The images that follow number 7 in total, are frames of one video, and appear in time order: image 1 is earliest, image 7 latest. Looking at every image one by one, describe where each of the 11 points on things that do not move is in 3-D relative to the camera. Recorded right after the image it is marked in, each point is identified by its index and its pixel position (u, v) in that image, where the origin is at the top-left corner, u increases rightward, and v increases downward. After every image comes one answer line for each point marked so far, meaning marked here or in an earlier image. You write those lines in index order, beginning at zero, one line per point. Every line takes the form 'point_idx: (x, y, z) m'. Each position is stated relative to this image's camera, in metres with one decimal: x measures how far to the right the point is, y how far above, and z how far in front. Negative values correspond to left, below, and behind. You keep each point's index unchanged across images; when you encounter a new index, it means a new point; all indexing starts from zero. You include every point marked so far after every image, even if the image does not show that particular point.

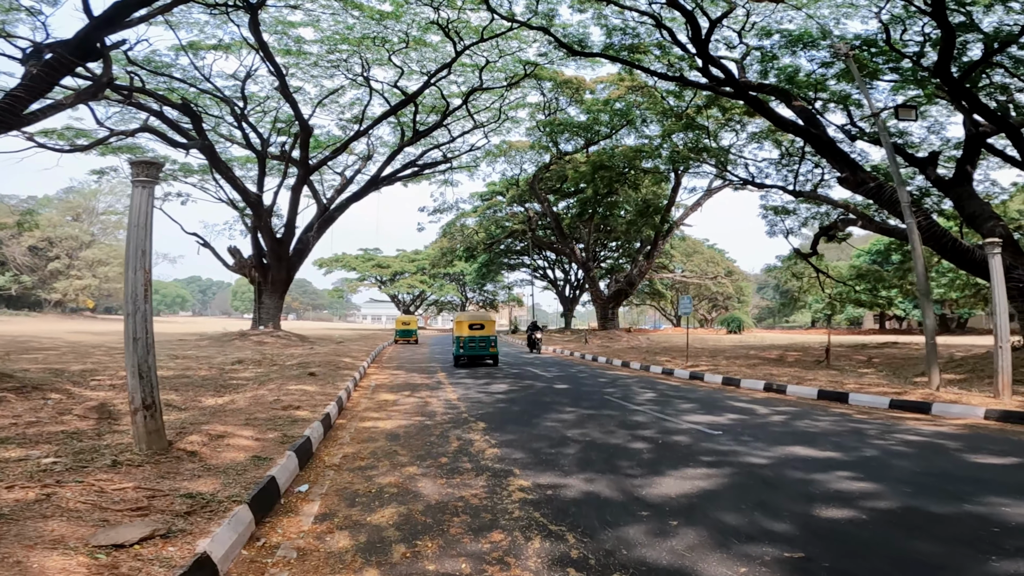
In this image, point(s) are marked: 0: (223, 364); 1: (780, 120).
0: (-6.5, -1.7, +12.3) m
1: (+6.7, +4.0, +13.7) m
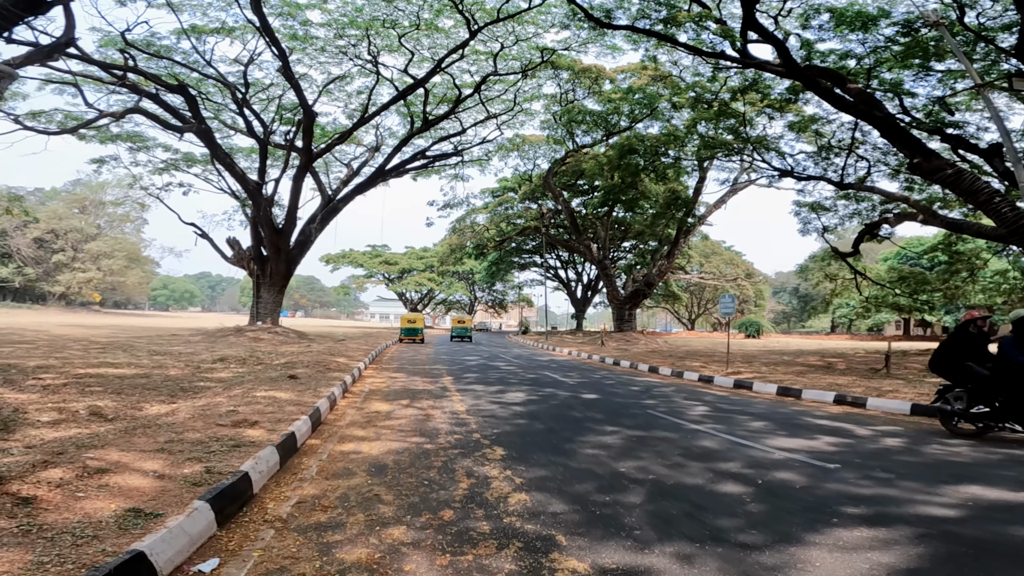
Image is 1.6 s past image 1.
0: (-6.2, -1.5, +10.9) m
1: (+7.2, +4.0, +12.1) m
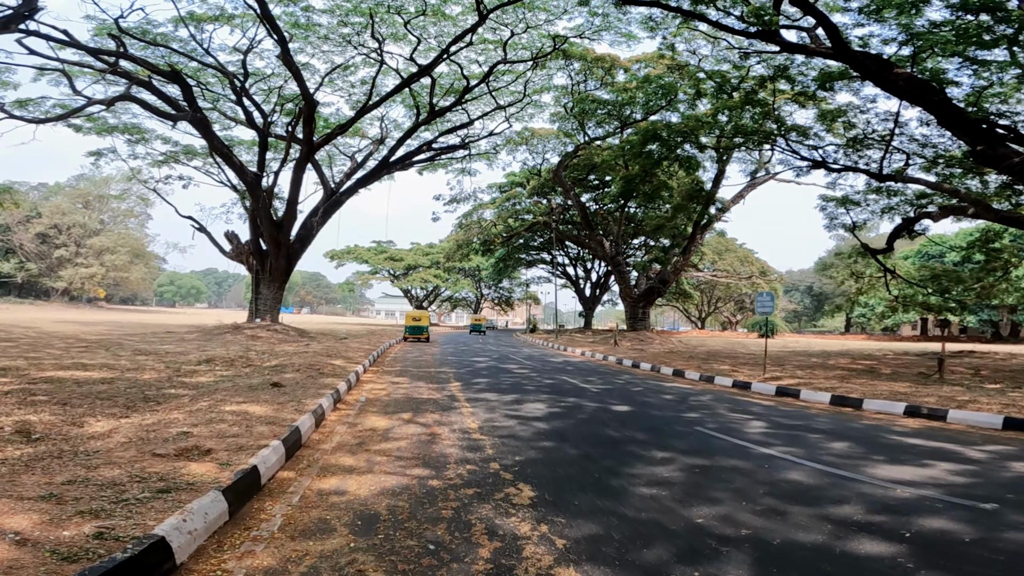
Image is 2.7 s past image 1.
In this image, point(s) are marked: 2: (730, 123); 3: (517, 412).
0: (-5.9, -1.4, +9.9) m
1: (+7.4, +4.0, +11.0) m
2: (+7.2, +5.4, +18.3) m
3: (+0.1, -1.4, +6.3) m
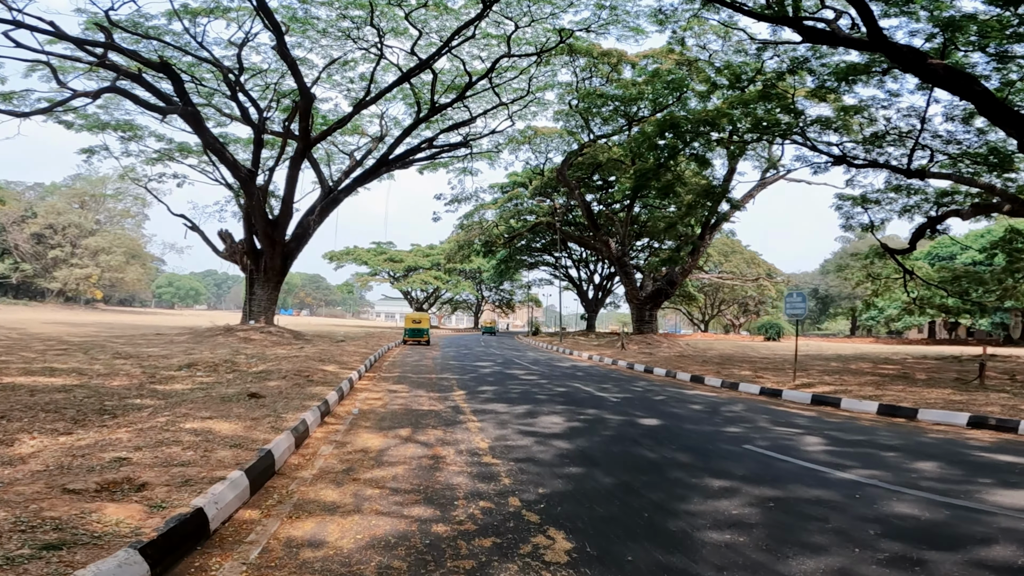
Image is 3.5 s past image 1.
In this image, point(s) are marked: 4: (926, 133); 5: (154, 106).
0: (-5.8, -1.3, +9.1) m
1: (+7.6, +4.0, +10.2) m
2: (+7.4, +5.4, +17.5) m
3: (+0.2, -1.4, +5.5) m
4: (+12.2, +4.6, +16.3) m
5: (-11.7, +5.8, +17.9) m
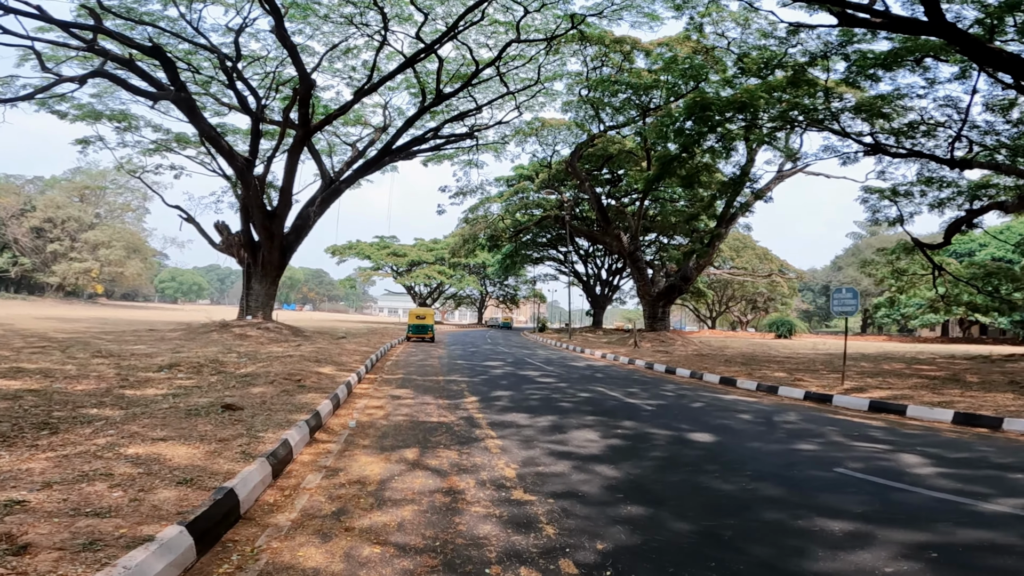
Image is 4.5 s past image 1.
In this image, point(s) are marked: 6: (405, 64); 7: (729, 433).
0: (-5.5, -1.2, +8.2) m
1: (+7.9, +4.1, +9.2) m
2: (+7.7, +5.5, +16.5) m
3: (+0.5, -1.3, +4.6) m
4: (+12.5, +4.7, +15.2) m
5: (-11.4, +6.0, +17.0) m
6: (-3.7, +7.7, +19.2) m
7: (+2.0, -1.4, +5.2) m
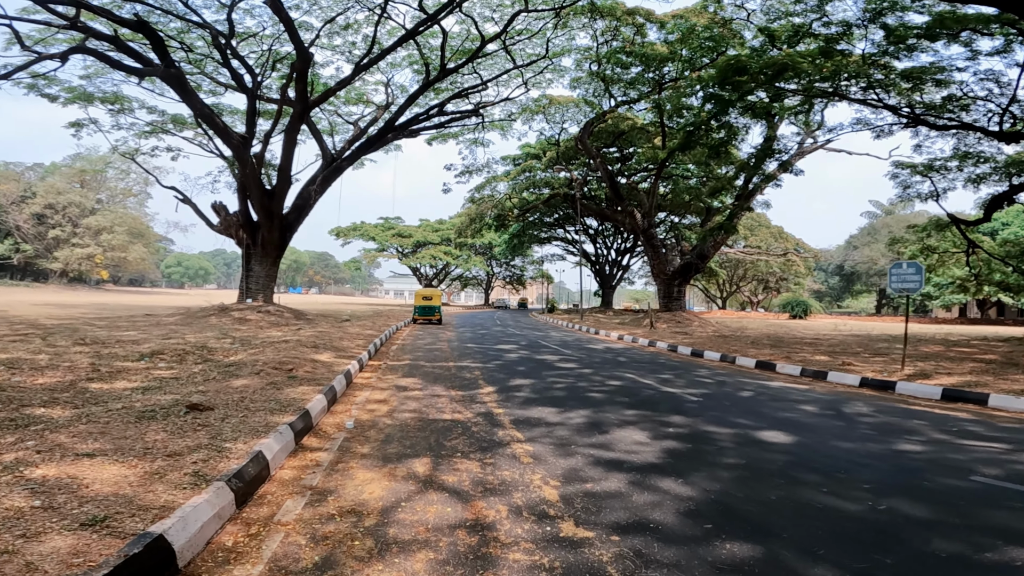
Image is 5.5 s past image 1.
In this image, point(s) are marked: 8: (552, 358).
0: (-5.3, -0.9, +7.4) m
1: (+8.1, +4.6, +8.1) m
2: (+8.0, +6.2, +15.4) m
3: (+0.7, -1.1, +3.7) m
4: (+12.7, +5.4, +14.1) m
5: (-11.1, +6.5, +16.1) m
6: (-3.4, +8.4, +18.0) m
7: (+2.3, -1.1, +4.3) m
8: (+0.7, -1.2, +9.4) m
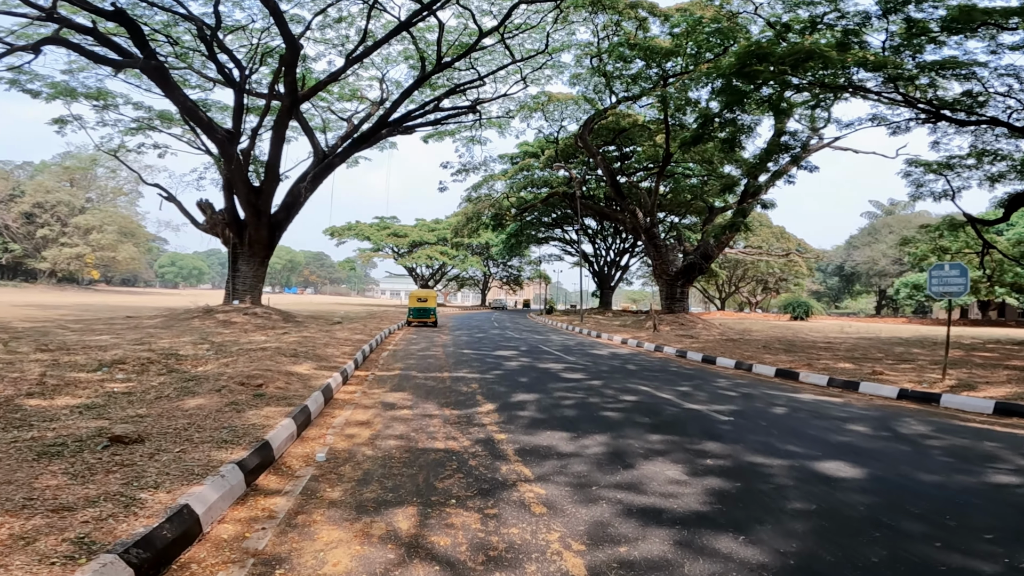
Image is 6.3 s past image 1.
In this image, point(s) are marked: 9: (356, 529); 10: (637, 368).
0: (-5.2, -1.0, +6.7) m
1: (+8.1, +4.5, +7.4) m
2: (+7.9, +6.1, +14.7) m
3: (+0.7, -1.1, +3.0) m
4: (+12.7, +5.3, +13.4) m
5: (-11.1, +6.5, +15.3) m
6: (-3.4, +8.3, +17.3) m
7: (+2.3, -1.1, +3.6) m
8: (+0.7, -1.2, +8.7) m
9: (-0.7, -1.1, +2.6) m
10: (+1.9, -1.3, +8.7) m
